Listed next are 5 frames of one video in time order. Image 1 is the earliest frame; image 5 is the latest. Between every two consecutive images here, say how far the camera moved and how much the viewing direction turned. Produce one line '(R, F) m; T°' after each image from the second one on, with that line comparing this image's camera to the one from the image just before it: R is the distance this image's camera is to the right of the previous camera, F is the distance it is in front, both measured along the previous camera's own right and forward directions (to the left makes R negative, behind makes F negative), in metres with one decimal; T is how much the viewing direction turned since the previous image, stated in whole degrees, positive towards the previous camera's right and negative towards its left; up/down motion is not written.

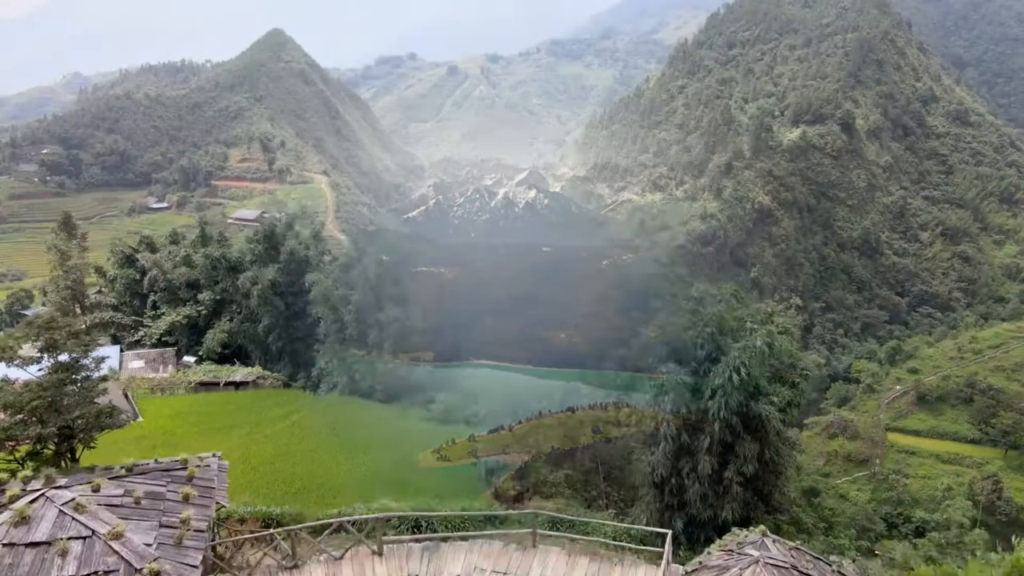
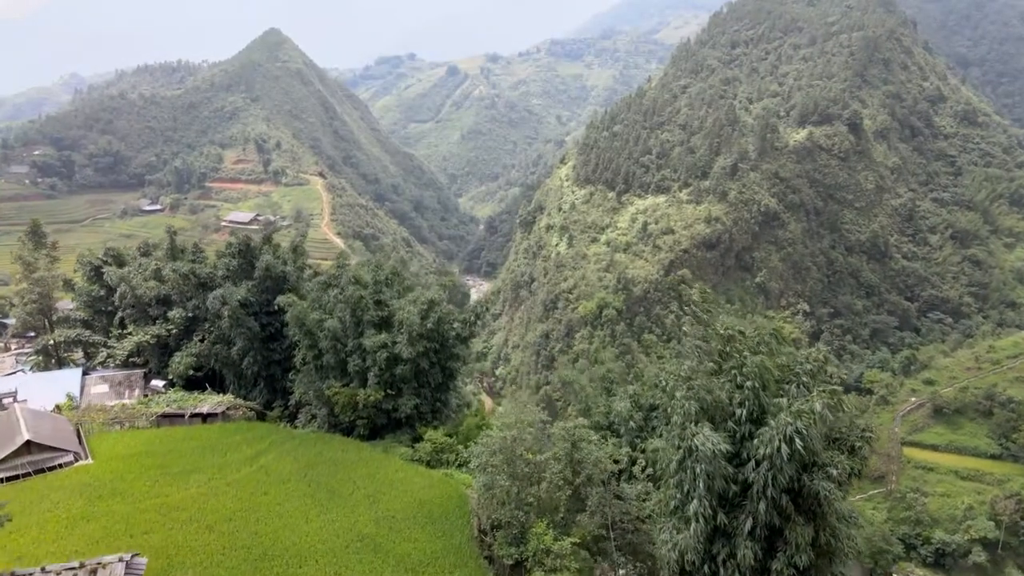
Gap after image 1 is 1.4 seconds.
(+0.1, +1.5) m; 0°
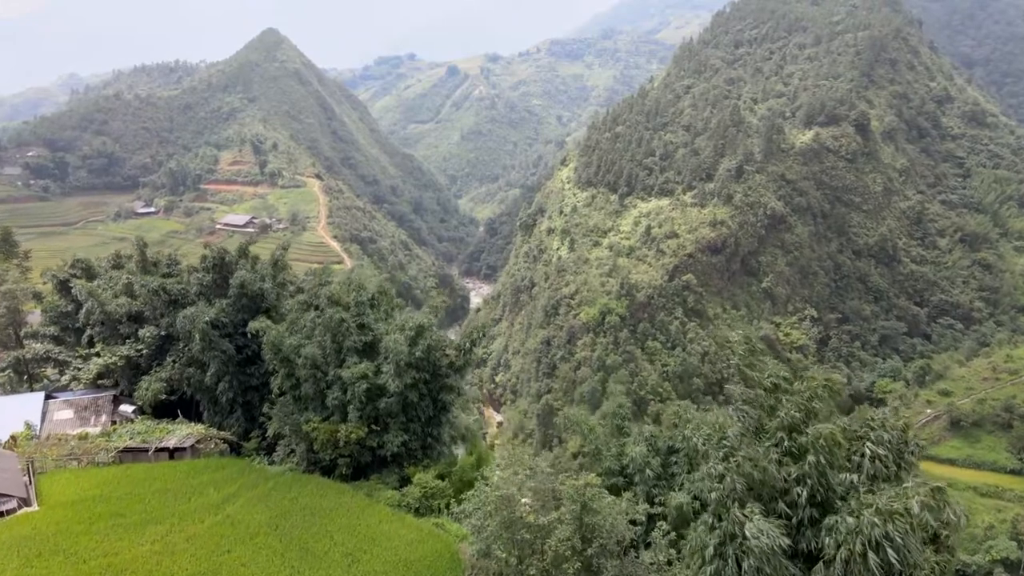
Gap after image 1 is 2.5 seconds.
(0.0, +1.3) m; 0°
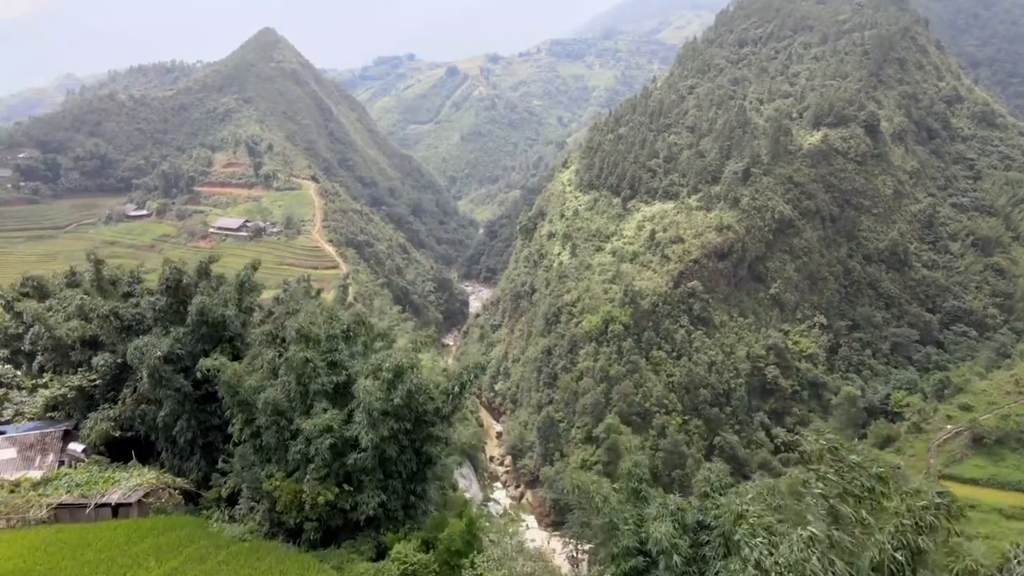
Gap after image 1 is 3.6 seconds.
(+0.1, +1.7) m; 0°
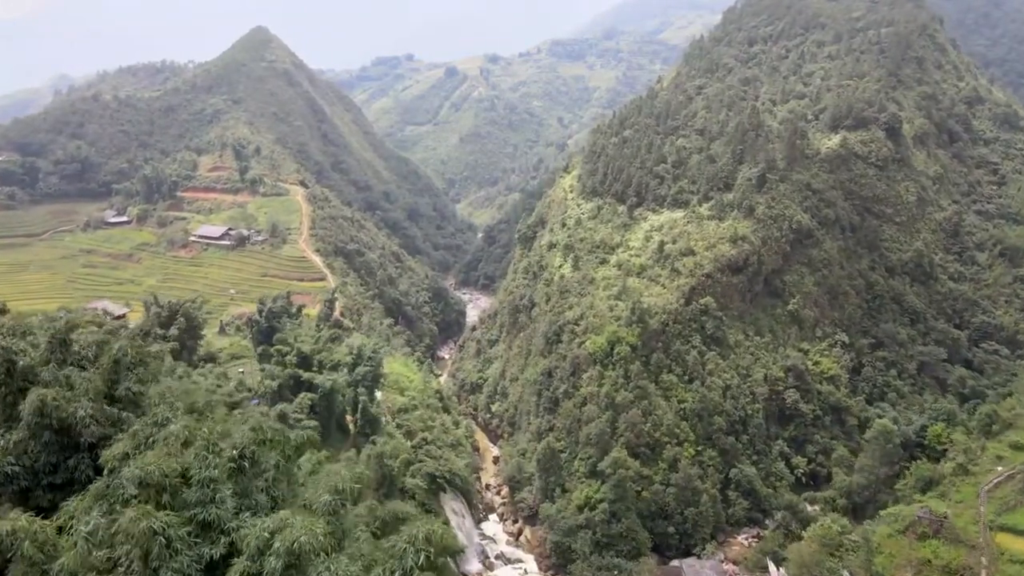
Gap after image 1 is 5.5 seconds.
(+0.2, +3.7) m; 0°
